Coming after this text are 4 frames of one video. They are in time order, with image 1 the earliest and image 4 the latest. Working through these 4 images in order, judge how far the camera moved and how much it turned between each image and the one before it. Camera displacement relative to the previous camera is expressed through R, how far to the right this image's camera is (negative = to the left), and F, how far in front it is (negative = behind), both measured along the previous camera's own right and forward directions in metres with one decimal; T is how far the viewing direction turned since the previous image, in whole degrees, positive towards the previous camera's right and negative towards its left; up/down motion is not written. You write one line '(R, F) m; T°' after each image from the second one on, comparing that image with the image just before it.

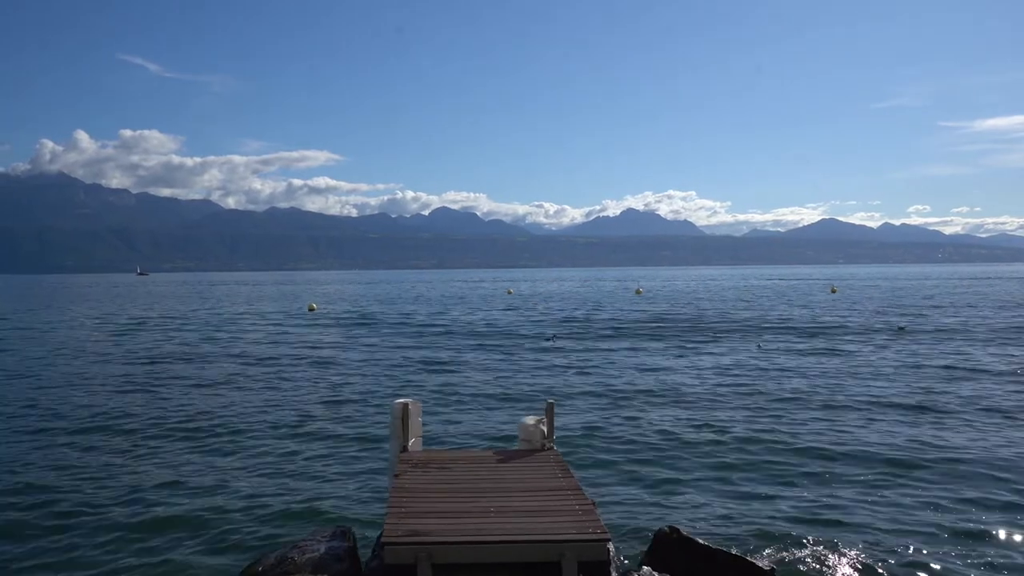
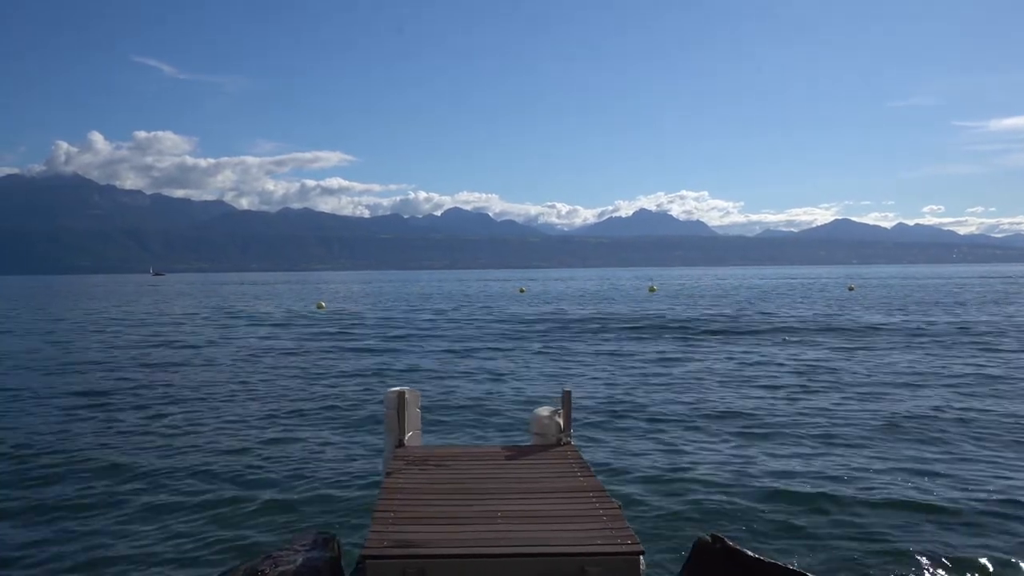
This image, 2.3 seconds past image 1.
(0.0, +1.3) m; -1°
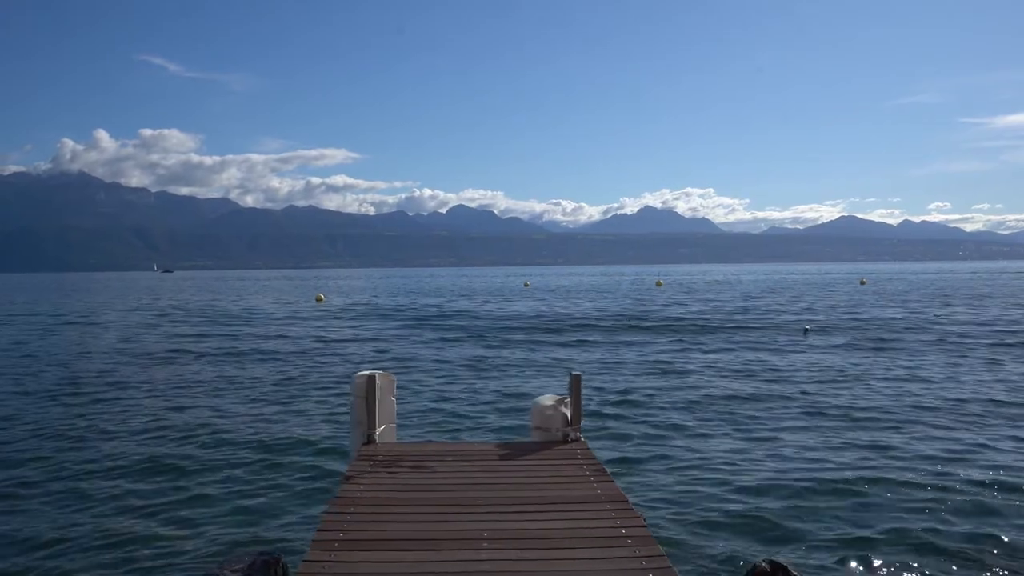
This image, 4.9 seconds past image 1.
(+0.1, +1.7) m; 0°
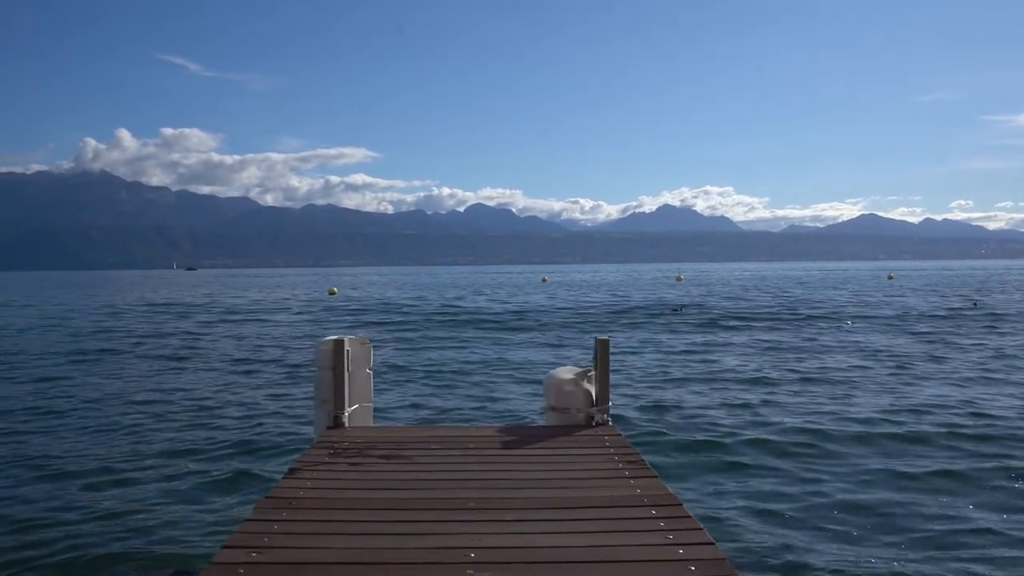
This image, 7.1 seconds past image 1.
(+0.1, +1.6) m; -1°
